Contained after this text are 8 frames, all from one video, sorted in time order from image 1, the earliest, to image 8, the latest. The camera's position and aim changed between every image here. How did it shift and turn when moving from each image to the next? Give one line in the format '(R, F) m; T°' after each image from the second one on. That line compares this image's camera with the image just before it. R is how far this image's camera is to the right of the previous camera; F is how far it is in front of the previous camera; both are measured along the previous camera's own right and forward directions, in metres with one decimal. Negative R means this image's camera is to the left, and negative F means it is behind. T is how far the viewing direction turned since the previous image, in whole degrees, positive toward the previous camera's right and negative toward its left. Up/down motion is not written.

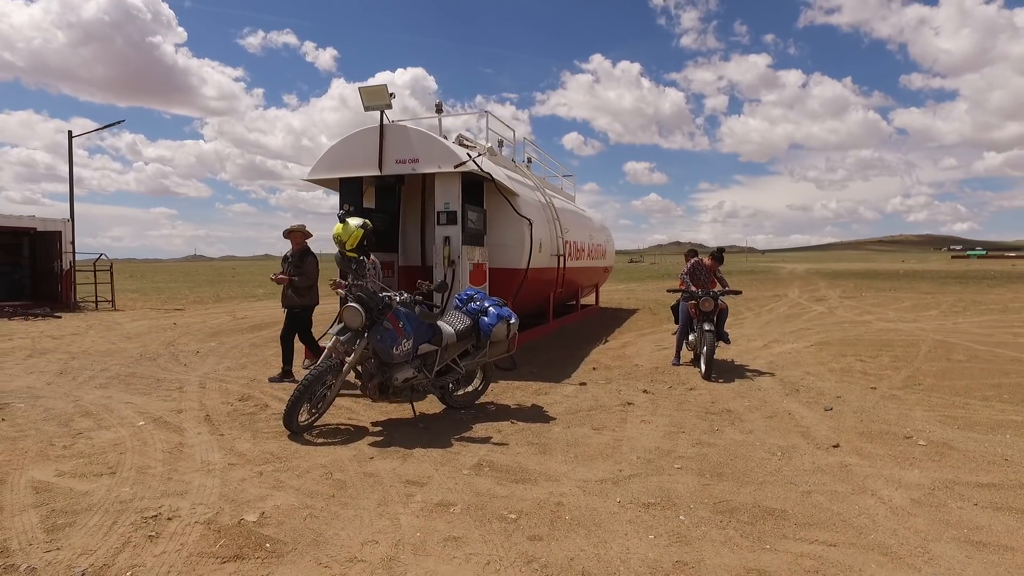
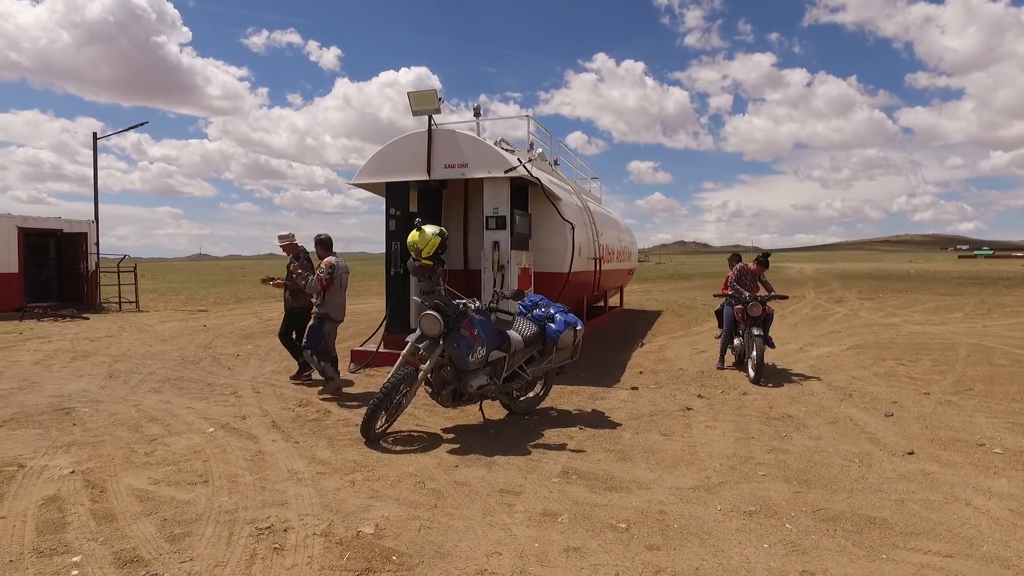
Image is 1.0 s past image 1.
(-0.6, 0.0) m; 0°
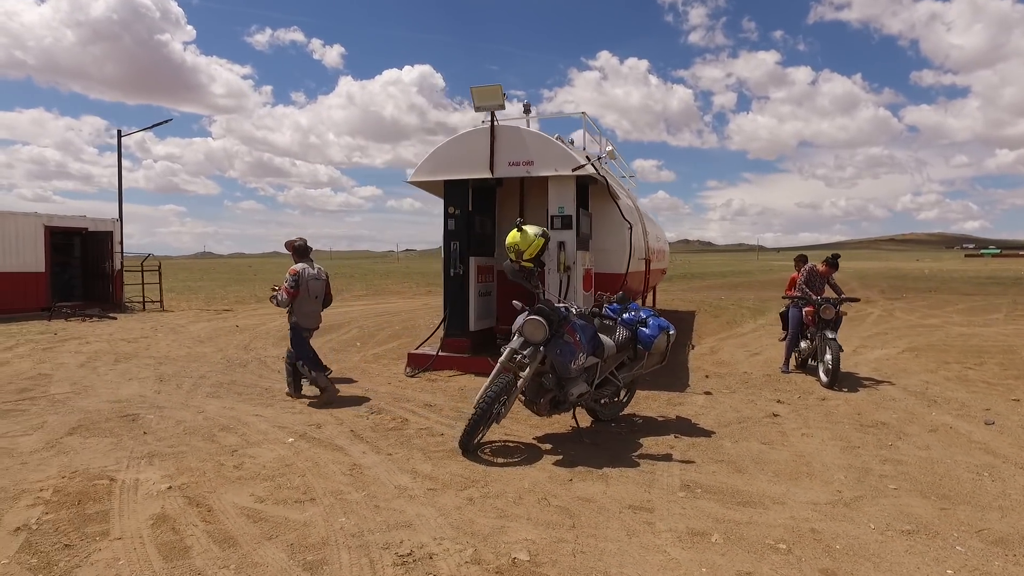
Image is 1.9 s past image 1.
(-0.8, +0.3) m; 0°
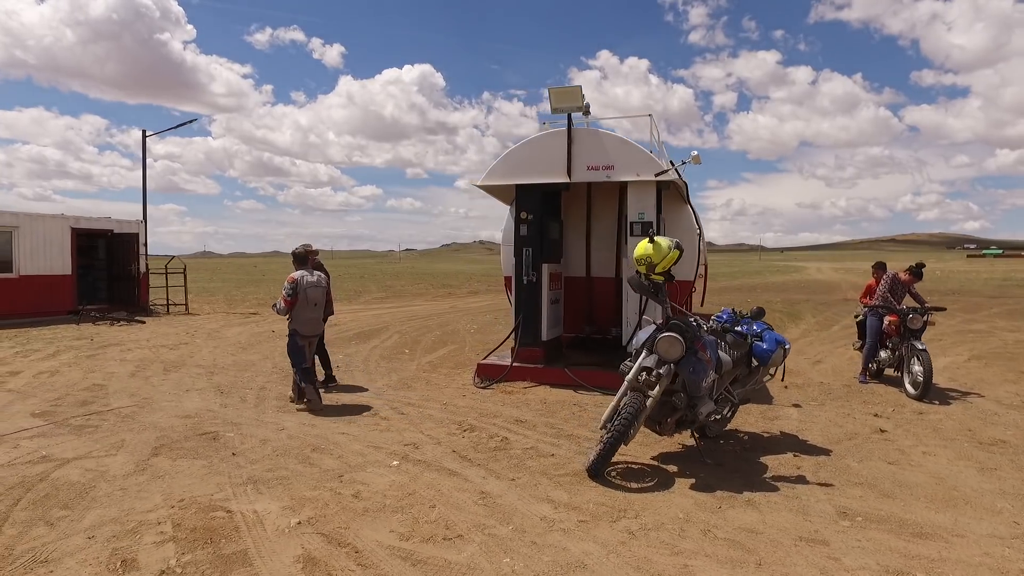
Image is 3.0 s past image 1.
(-1.0, +0.3) m; 0°
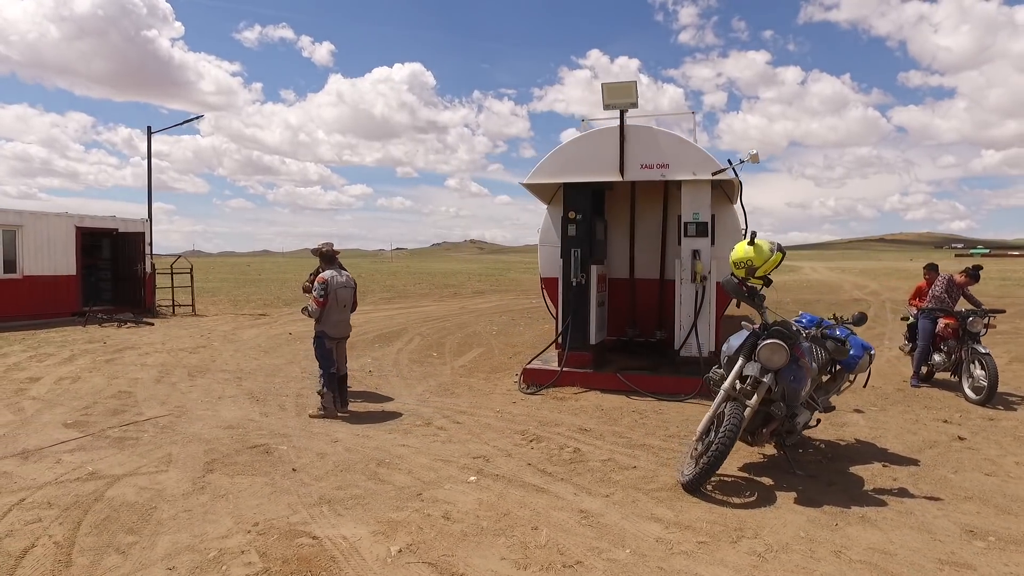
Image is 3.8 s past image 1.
(-0.7, +0.3) m; +1°
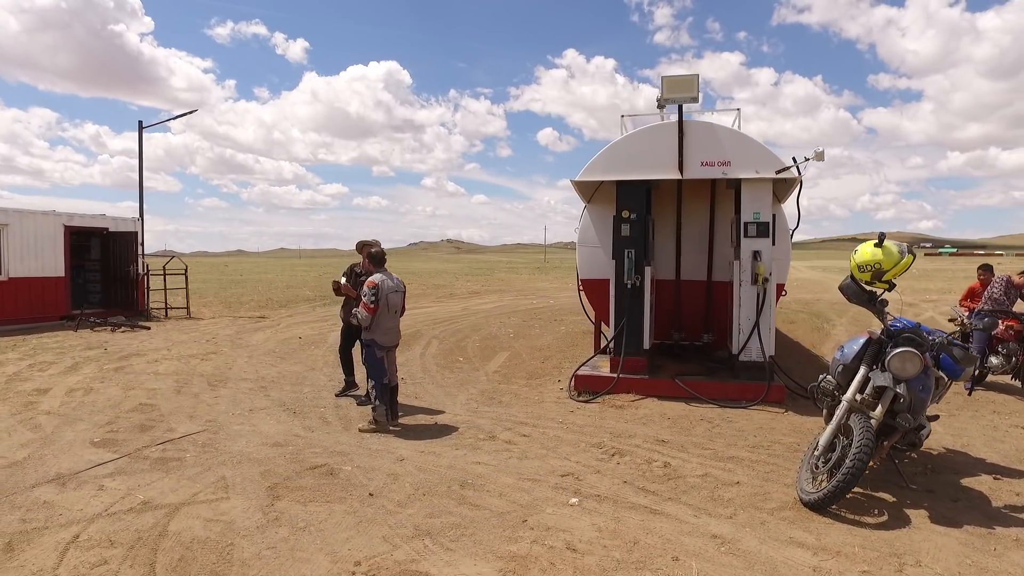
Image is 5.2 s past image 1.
(-0.9, +0.5) m; +2°
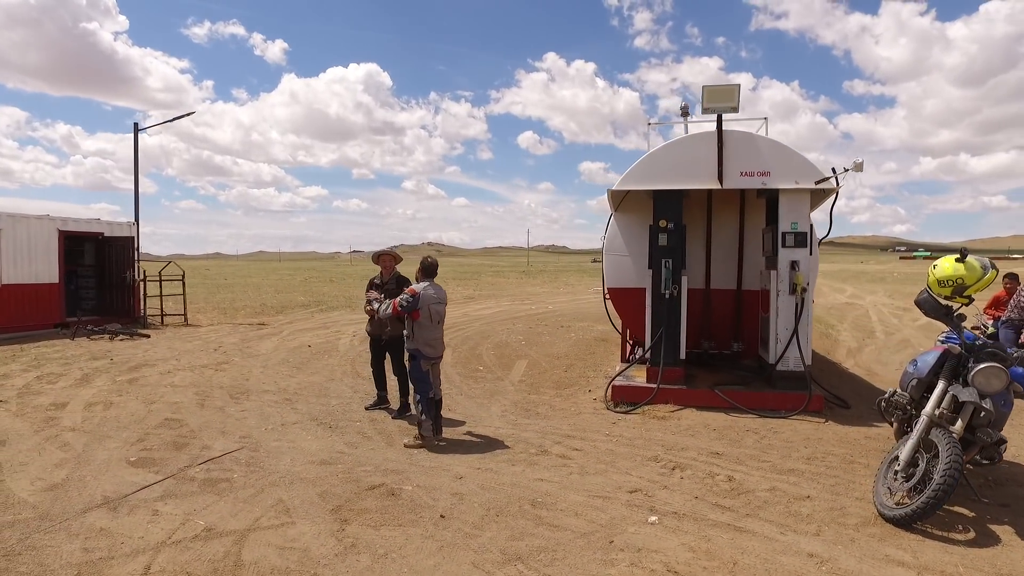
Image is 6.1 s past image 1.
(-0.7, +0.1) m; +2°
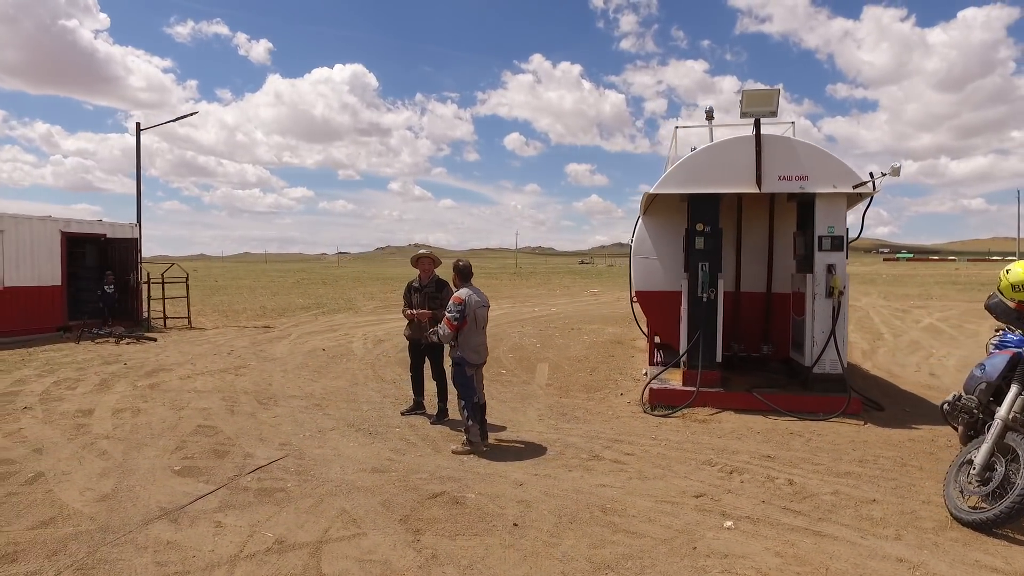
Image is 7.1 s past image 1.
(-0.6, +0.1) m; +1°
